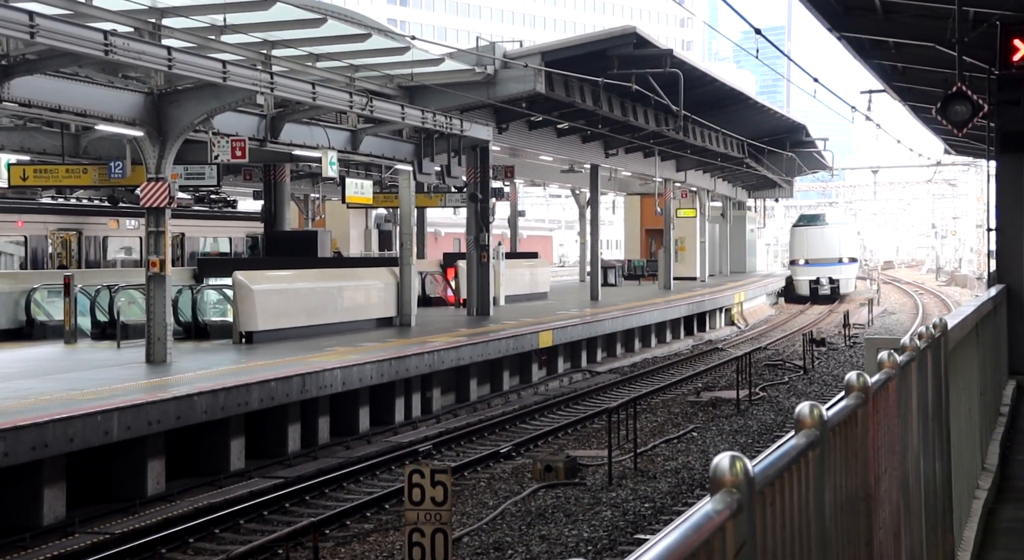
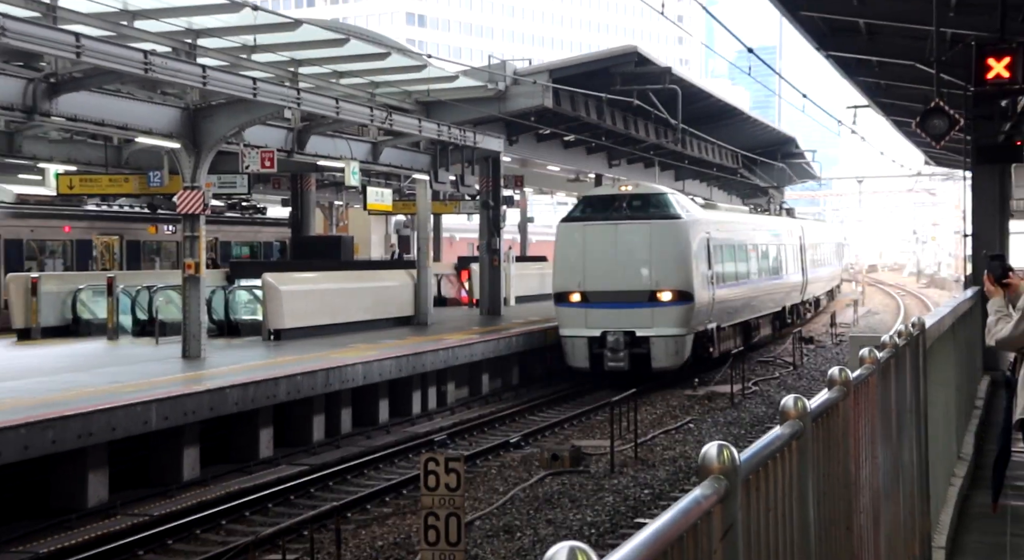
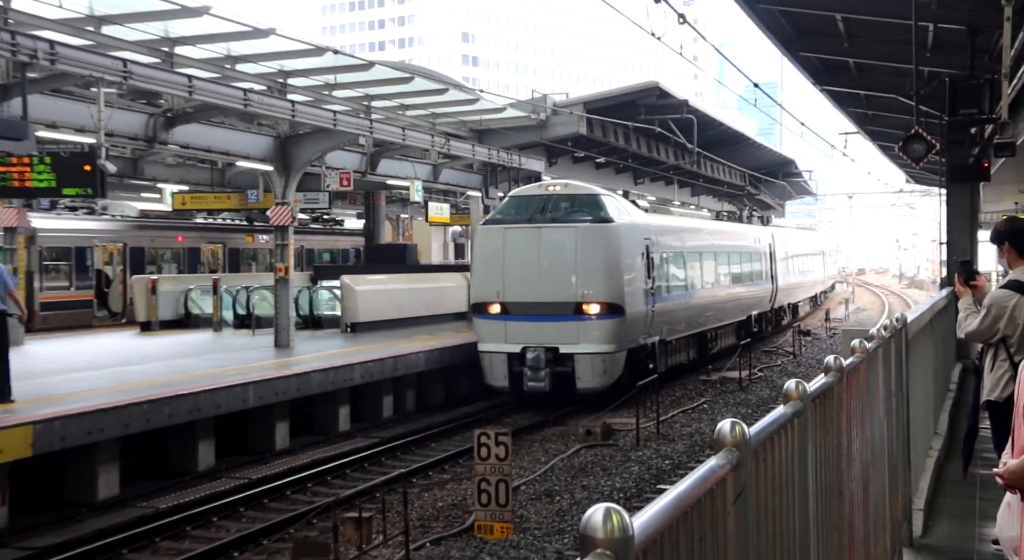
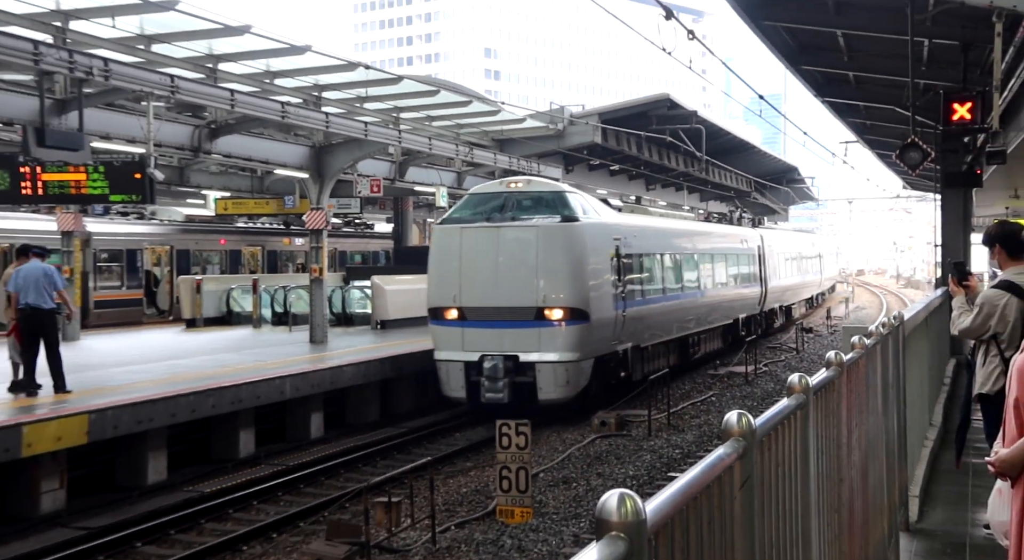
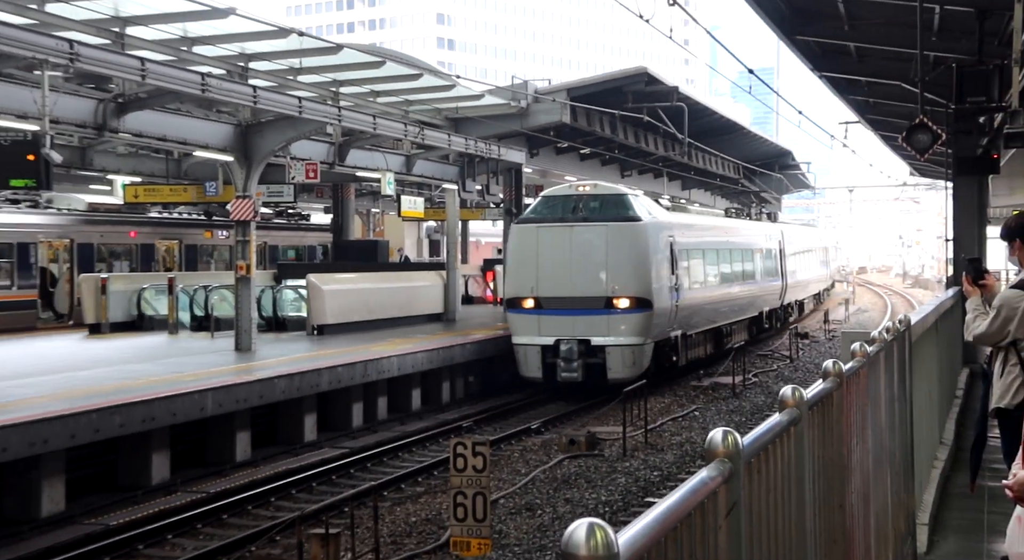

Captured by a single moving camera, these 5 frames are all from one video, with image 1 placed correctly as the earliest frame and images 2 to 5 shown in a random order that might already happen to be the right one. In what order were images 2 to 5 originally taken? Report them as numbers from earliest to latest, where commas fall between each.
2, 5, 3, 4
